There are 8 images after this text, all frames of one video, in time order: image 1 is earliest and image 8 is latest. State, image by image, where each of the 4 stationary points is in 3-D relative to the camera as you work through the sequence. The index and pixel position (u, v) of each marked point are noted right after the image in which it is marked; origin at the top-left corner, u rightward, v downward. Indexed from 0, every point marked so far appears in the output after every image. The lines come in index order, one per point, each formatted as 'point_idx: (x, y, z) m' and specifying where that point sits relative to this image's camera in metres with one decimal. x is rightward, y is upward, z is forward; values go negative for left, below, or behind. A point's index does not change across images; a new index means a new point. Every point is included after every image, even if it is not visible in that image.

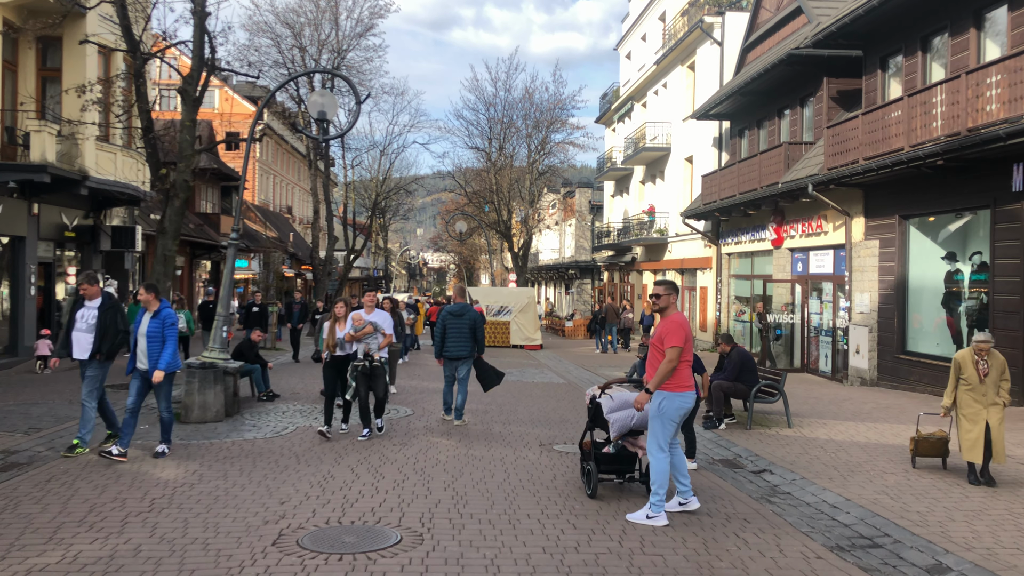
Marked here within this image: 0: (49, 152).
0: (-8.9, +2.6, +16.3) m
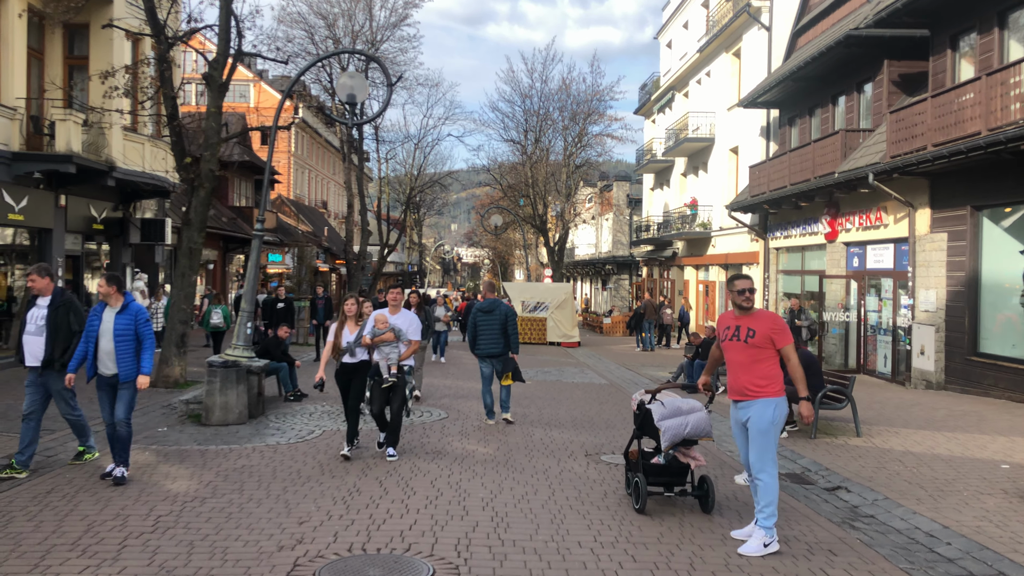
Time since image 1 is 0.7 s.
0: (-8.2, +2.7, +15.8) m
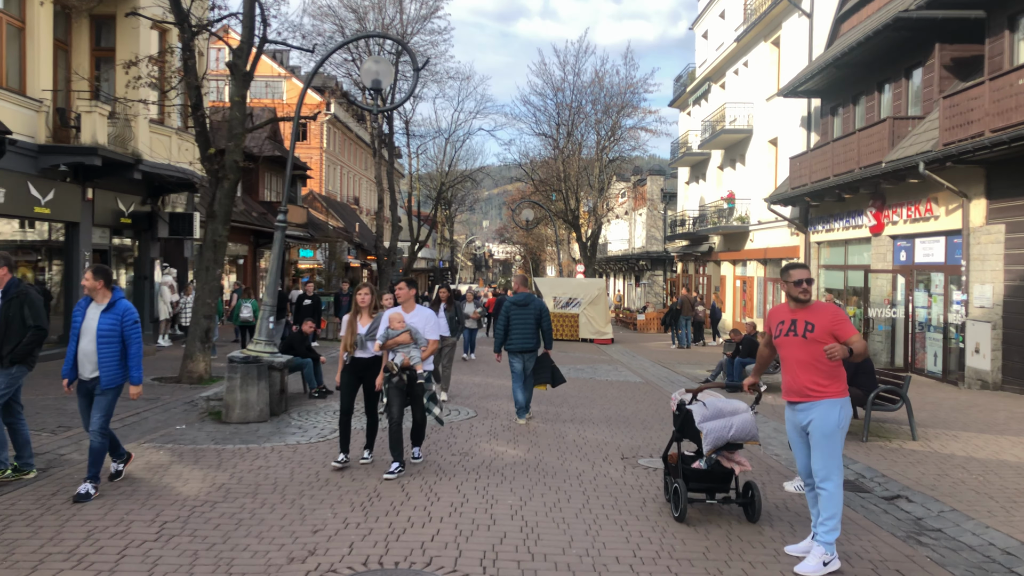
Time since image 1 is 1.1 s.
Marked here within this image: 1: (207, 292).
0: (-7.6, +2.9, +15.6) m
1: (-4.8, -0.1, +13.5) m
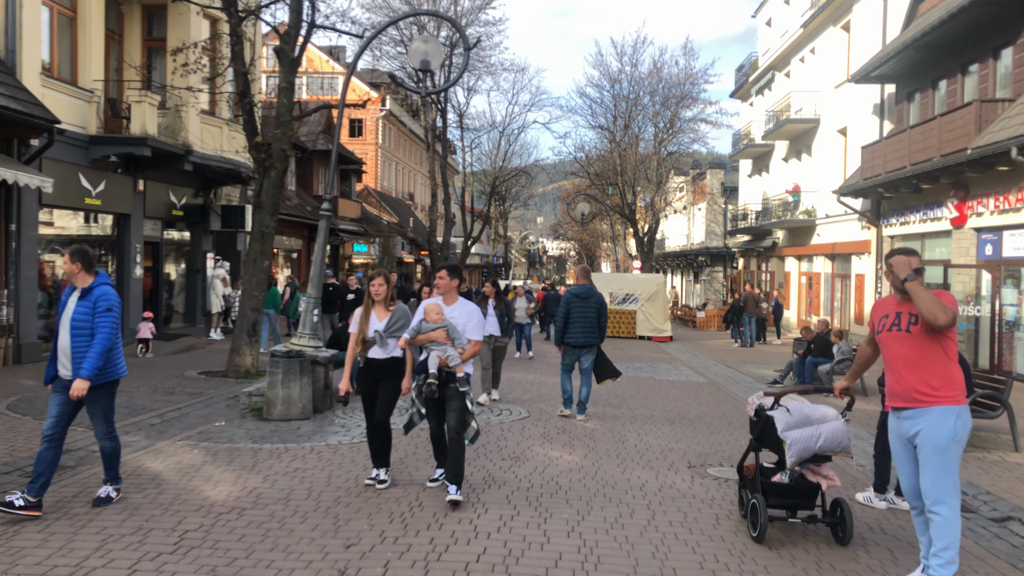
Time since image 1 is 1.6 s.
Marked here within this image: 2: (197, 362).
0: (-6.6, +3.0, +15.5) m
1: (-4.0, +0.1, +13.1) m
2: (-5.3, -1.3, +14.3) m
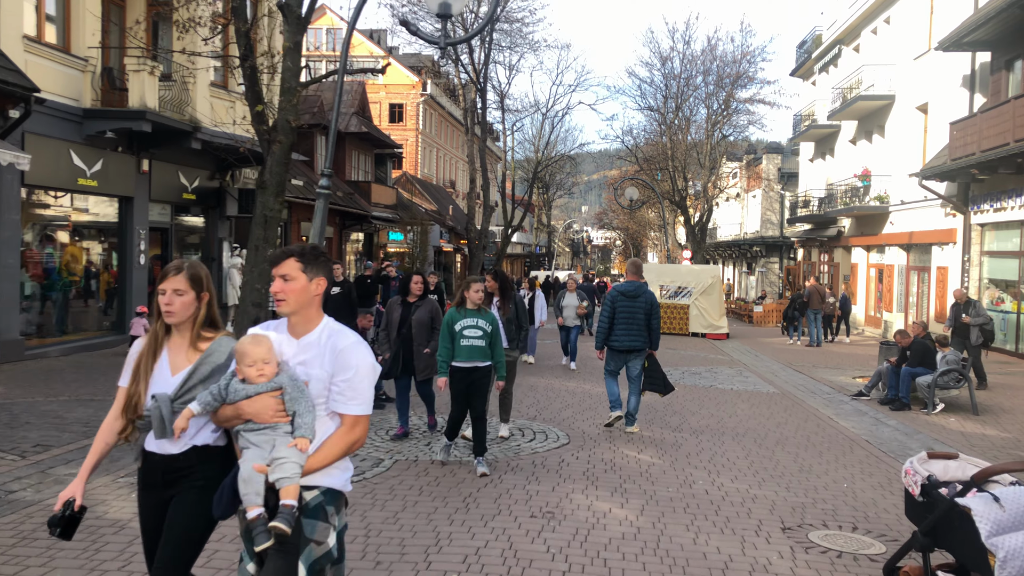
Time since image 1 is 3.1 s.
0: (-5.9, +3.2, +13.9) m
1: (-3.5, +0.2, +11.5) m
2: (-4.7, -1.1, +12.7) m
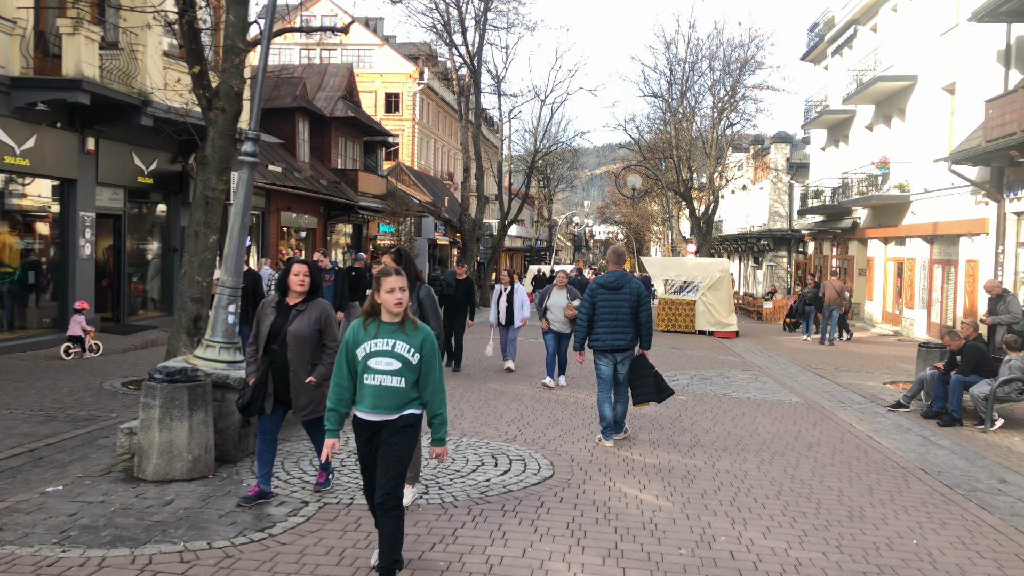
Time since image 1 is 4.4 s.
0: (-6.1, +3.3, +12.3) m
1: (-3.7, +0.2, +9.9) m
2: (-4.9, -1.0, +11.1) m
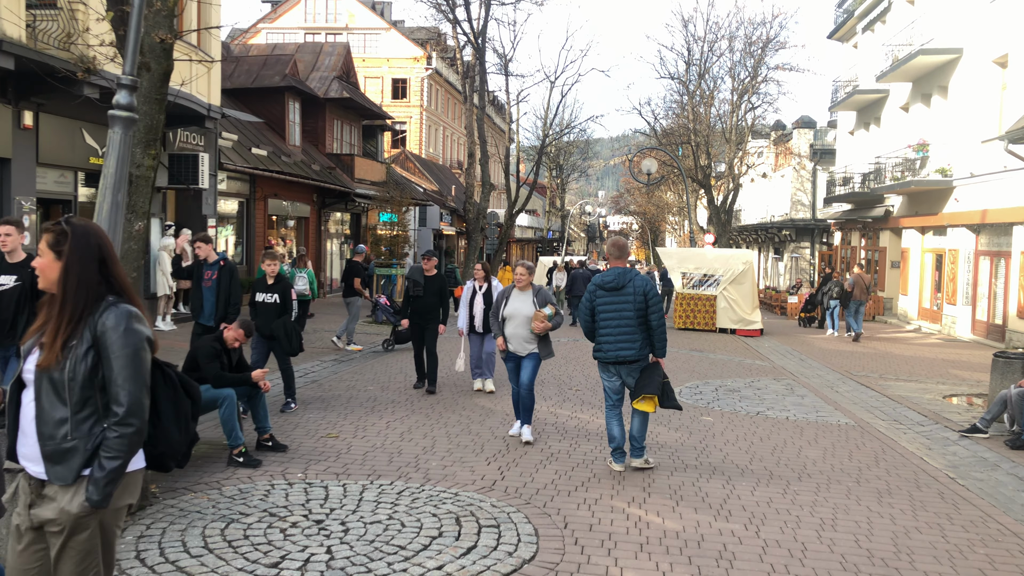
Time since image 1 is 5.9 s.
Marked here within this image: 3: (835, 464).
0: (-6.2, +3.3, +10.6) m
1: (-3.8, +0.3, +8.1) m
2: (-5.0, -1.0, +9.4) m
3: (+2.6, -1.5, +6.8) m
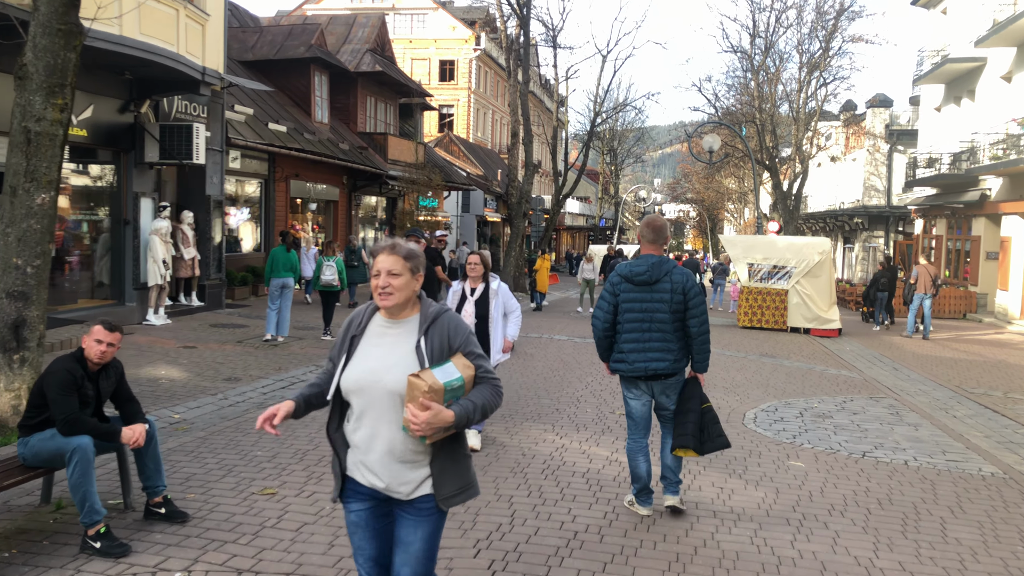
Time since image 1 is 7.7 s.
0: (-5.9, +3.4, +8.7) m
1: (-3.7, +0.3, +6.2) m
2: (-4.8, -0.9, +7.6) m
3: (+2.6, -1.5, +4.5) m
